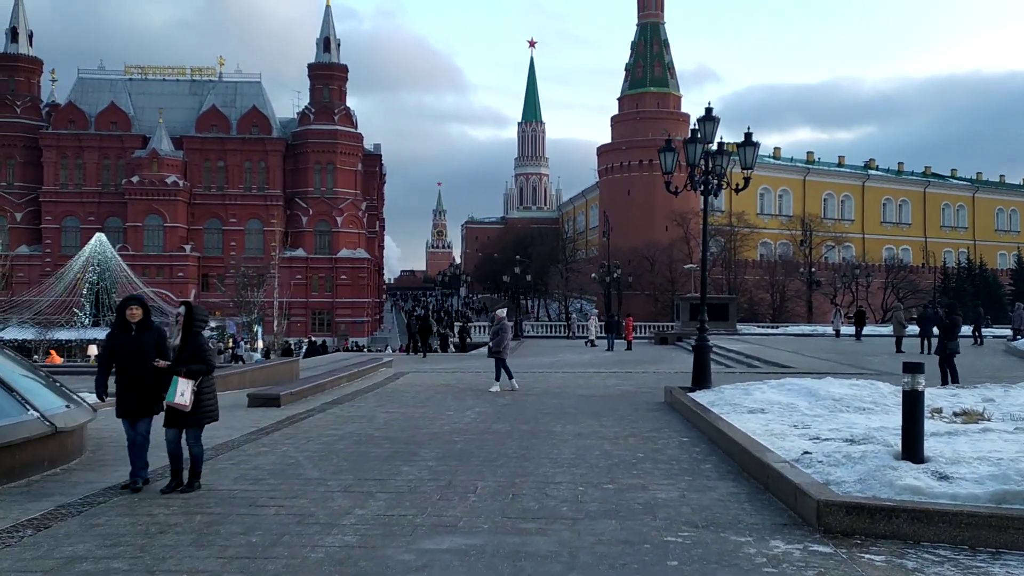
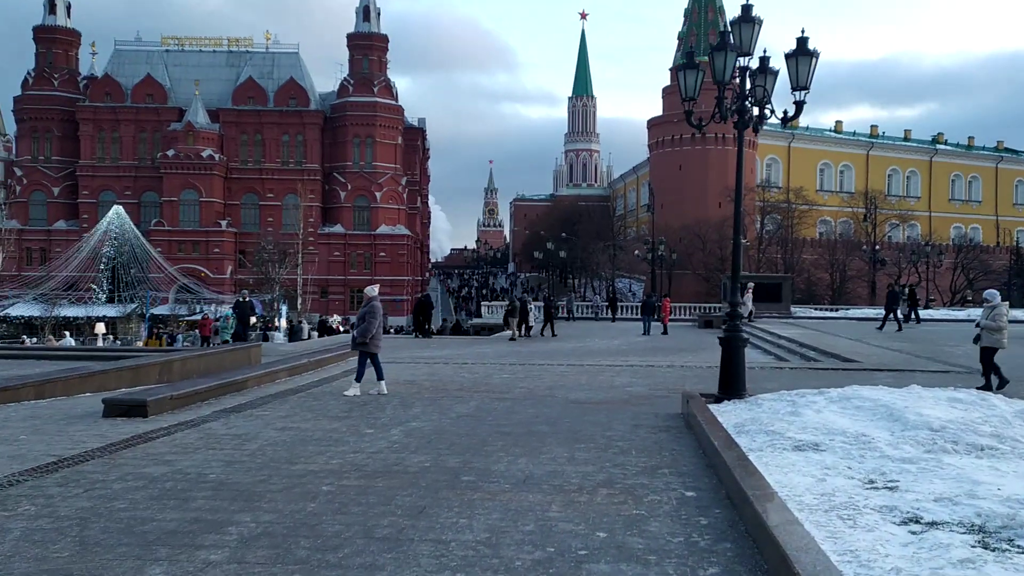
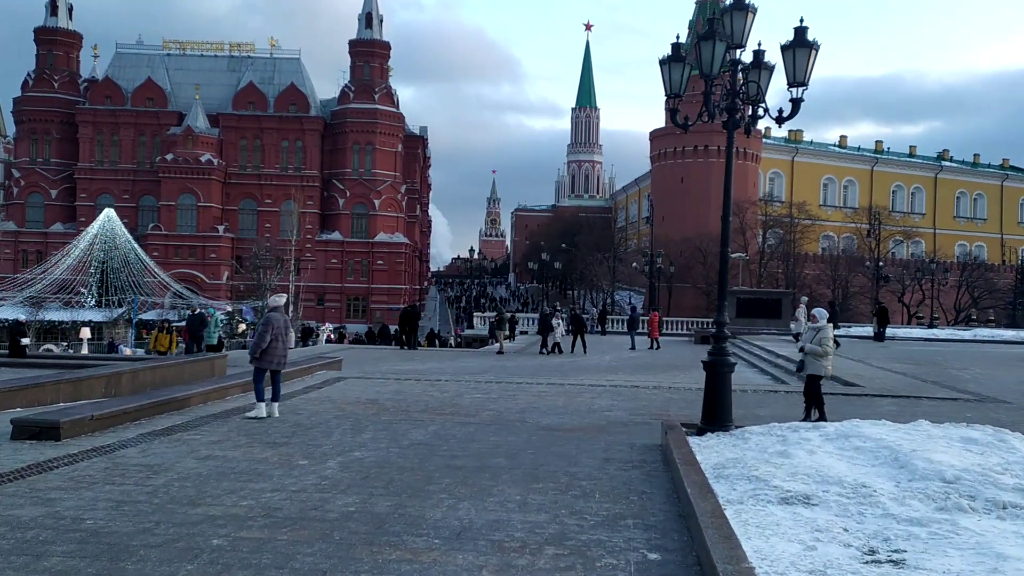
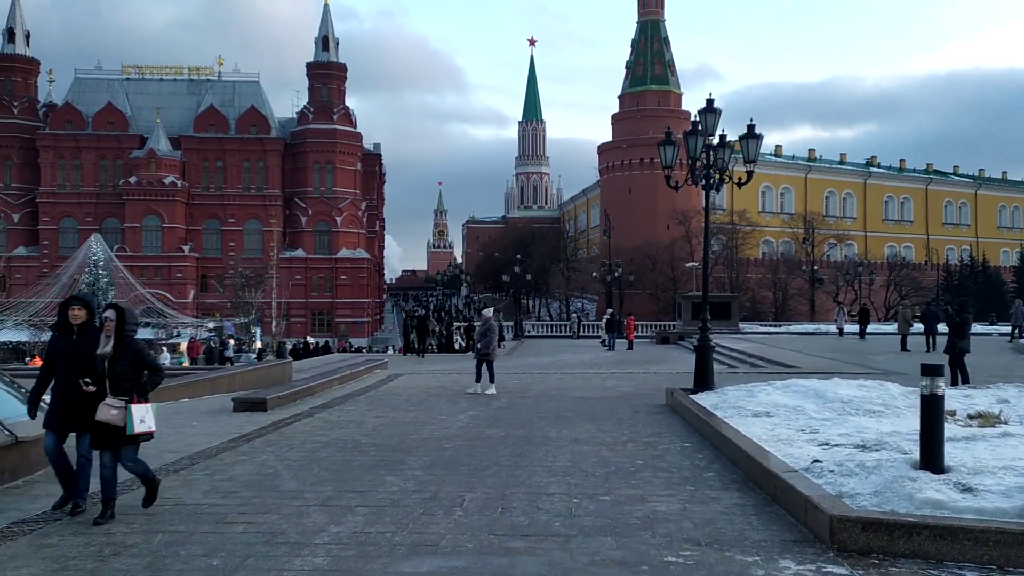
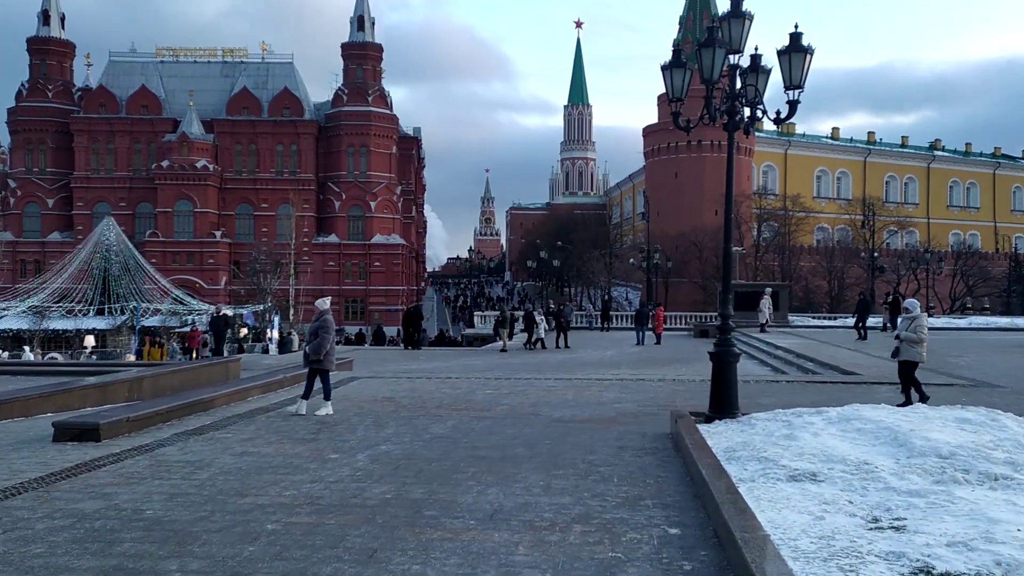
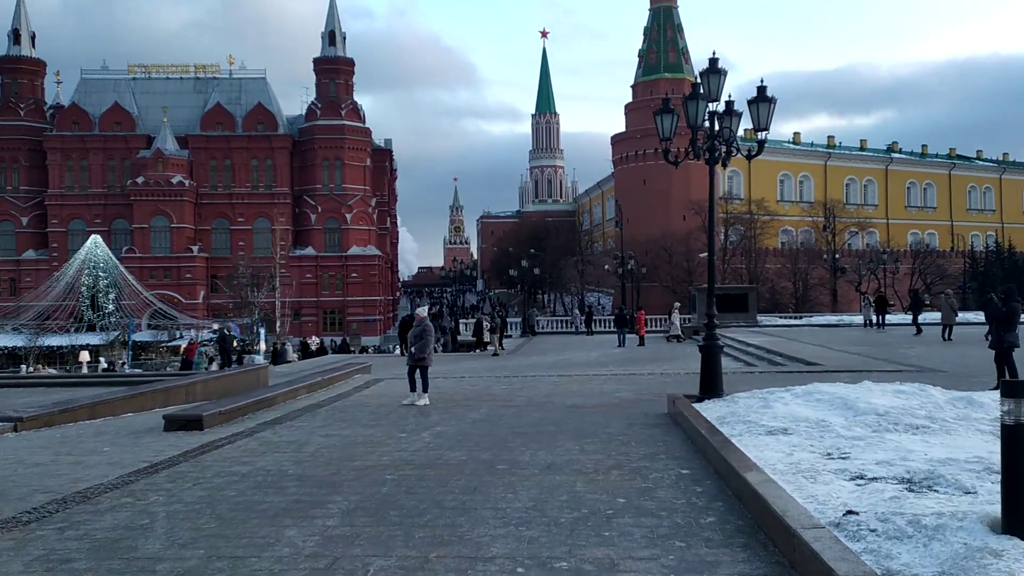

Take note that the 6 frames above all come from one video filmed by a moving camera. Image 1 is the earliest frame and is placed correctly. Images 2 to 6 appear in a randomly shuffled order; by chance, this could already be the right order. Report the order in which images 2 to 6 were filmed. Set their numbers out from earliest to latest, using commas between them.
4, 6, 2, 5, 3
